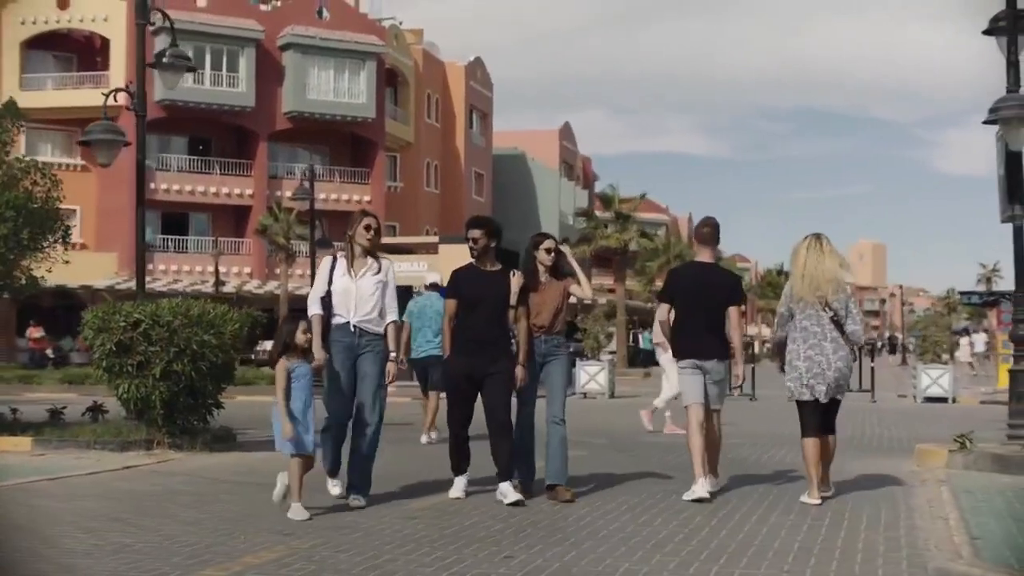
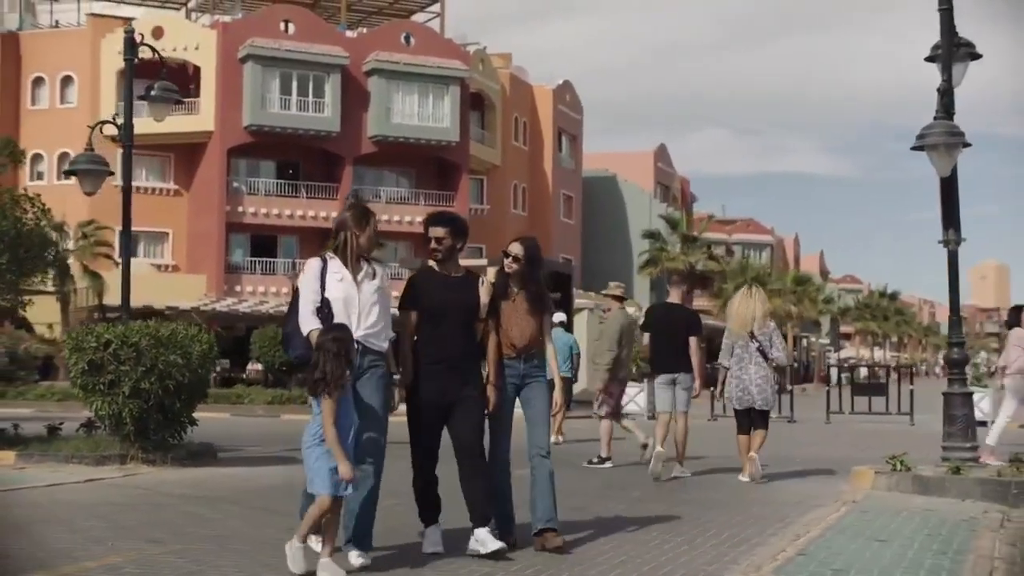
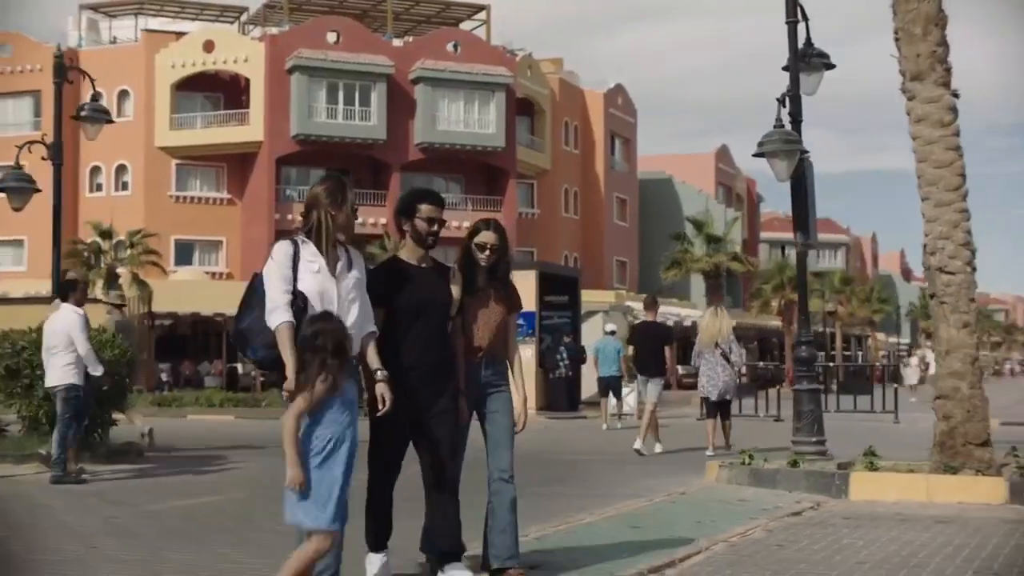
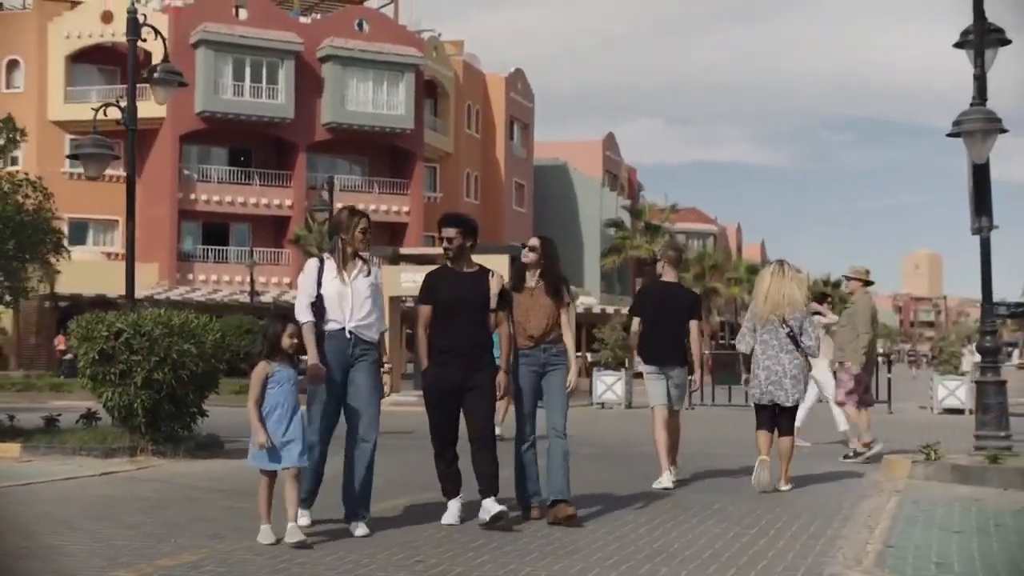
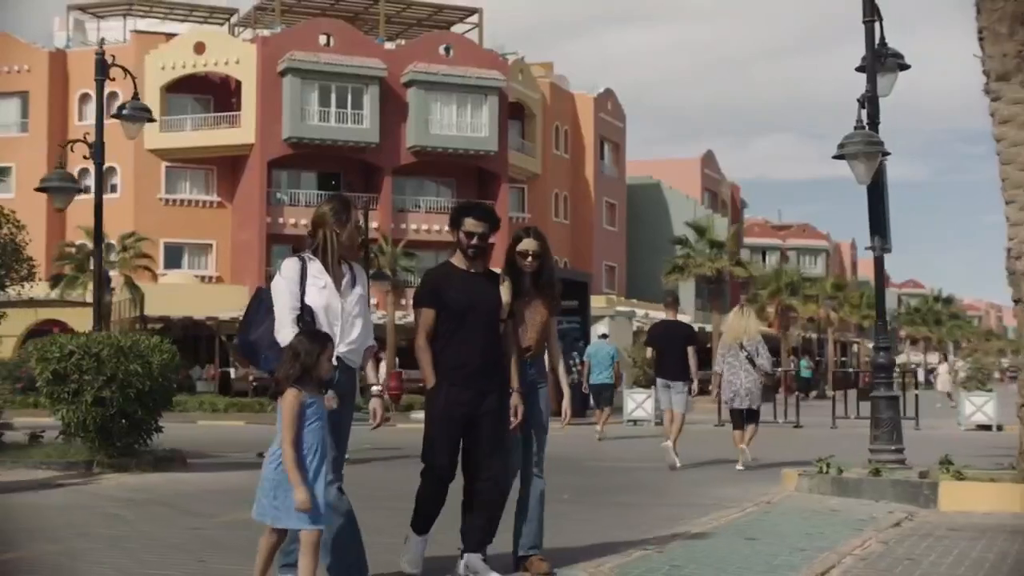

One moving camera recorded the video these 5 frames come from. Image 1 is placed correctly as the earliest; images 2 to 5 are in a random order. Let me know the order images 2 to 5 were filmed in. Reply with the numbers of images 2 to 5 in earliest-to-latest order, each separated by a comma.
4, 2, 5, 3
